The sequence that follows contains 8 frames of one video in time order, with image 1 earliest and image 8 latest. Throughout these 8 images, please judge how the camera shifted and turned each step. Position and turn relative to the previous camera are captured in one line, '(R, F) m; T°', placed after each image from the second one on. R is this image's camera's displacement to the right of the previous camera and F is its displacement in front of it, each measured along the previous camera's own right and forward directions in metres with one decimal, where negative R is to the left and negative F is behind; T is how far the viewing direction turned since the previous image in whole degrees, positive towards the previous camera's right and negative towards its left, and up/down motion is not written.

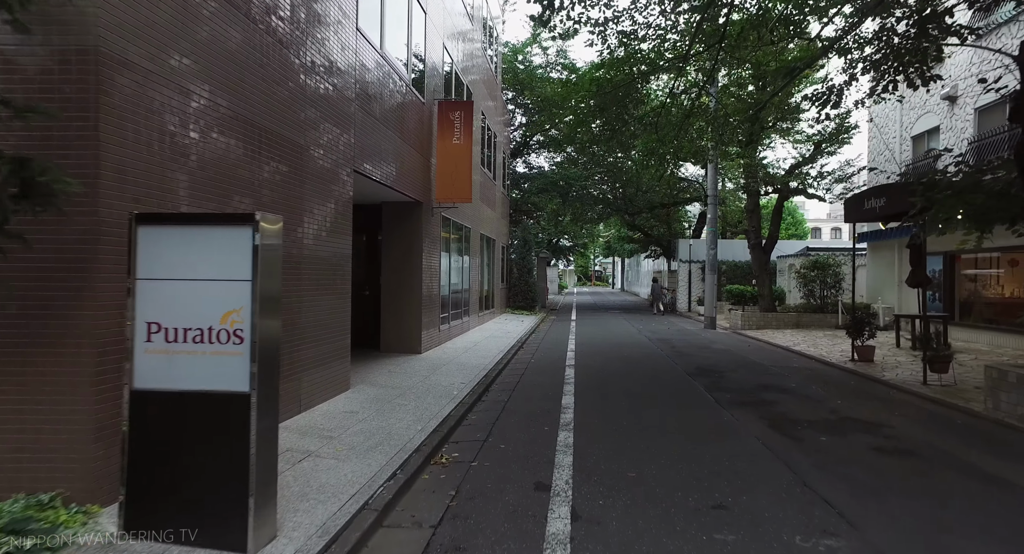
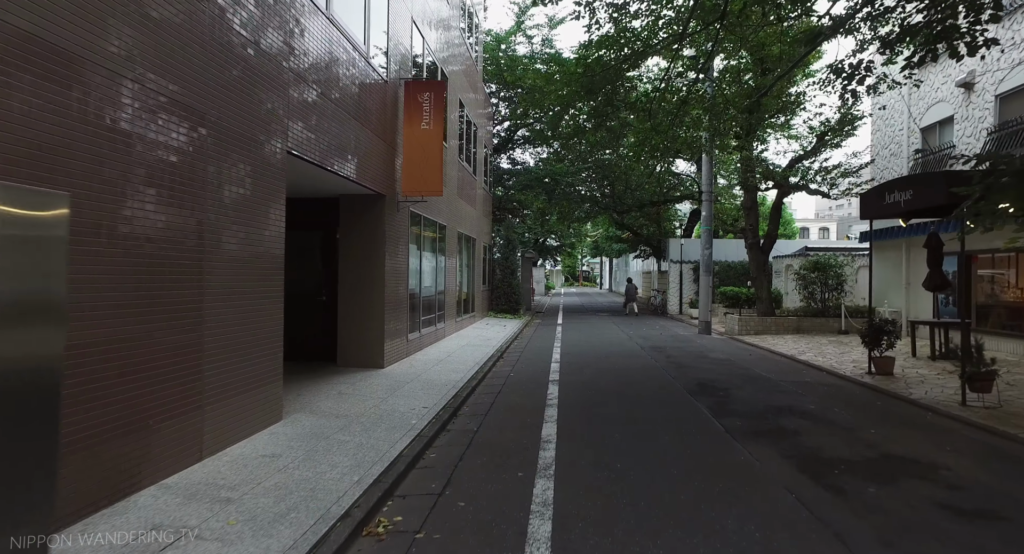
(+0.2, +1.3) m; +1°
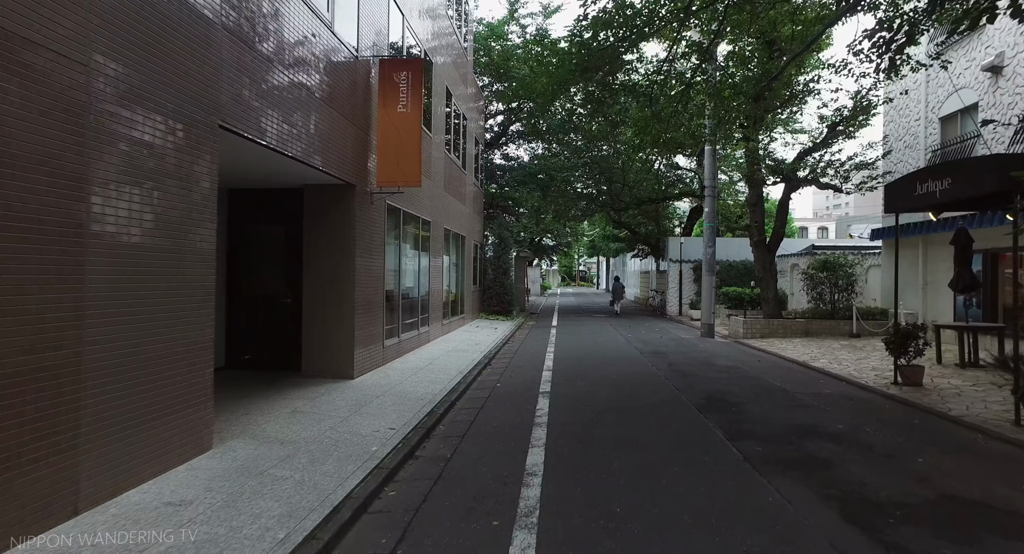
(+0.2, +1.0) m; 0°
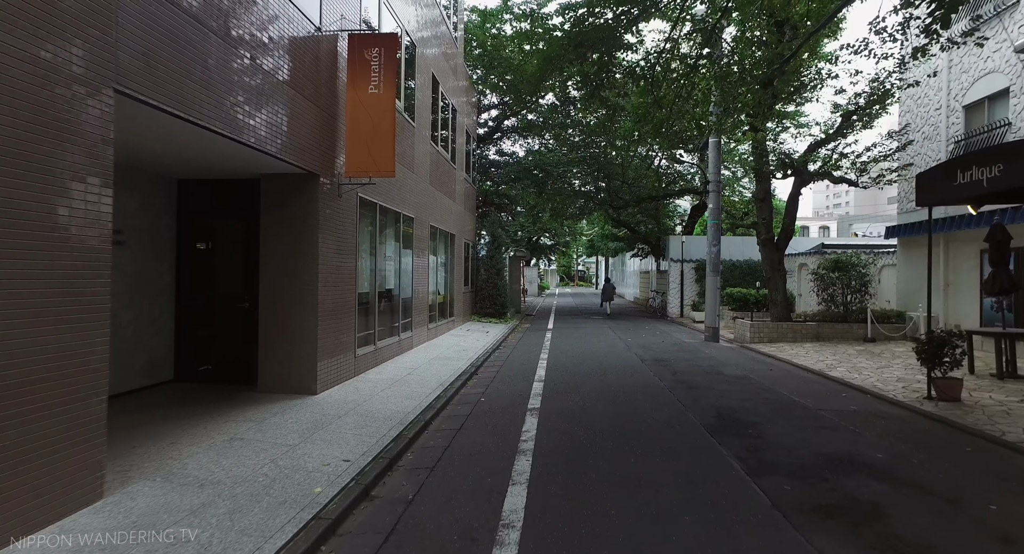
(+0.2, +1.0) m; 0°
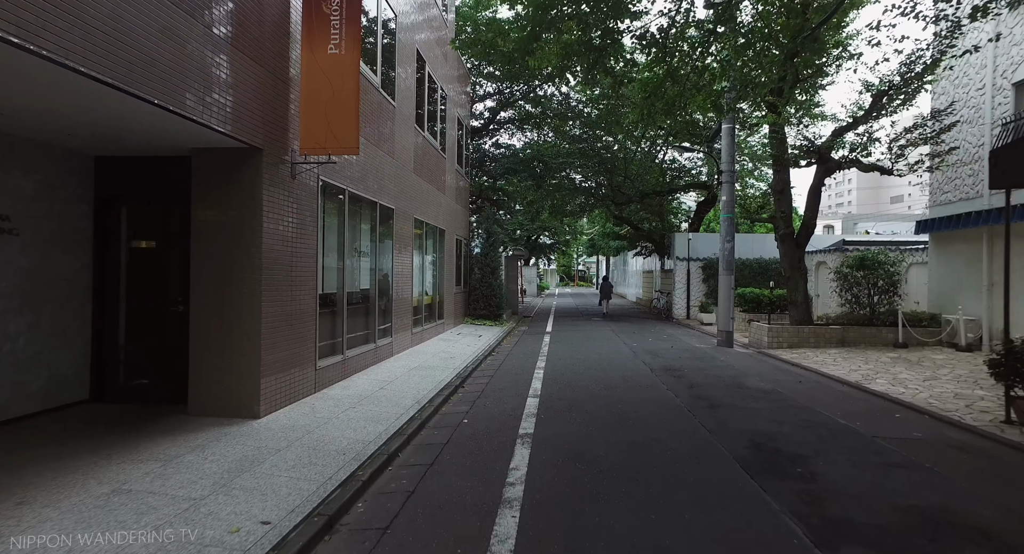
(+0.1, +1.4) m; 0°
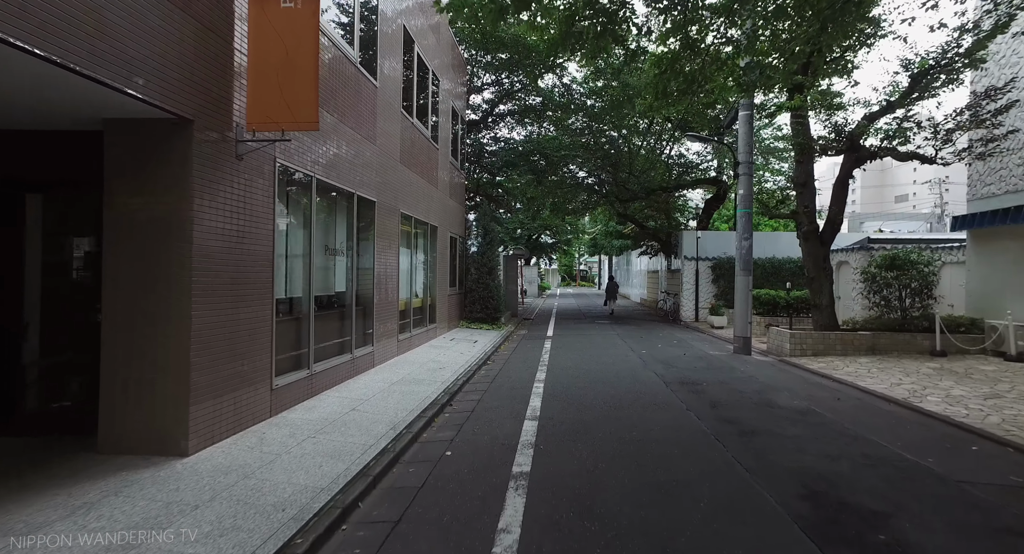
(+0.1, +1.2) m; 0°
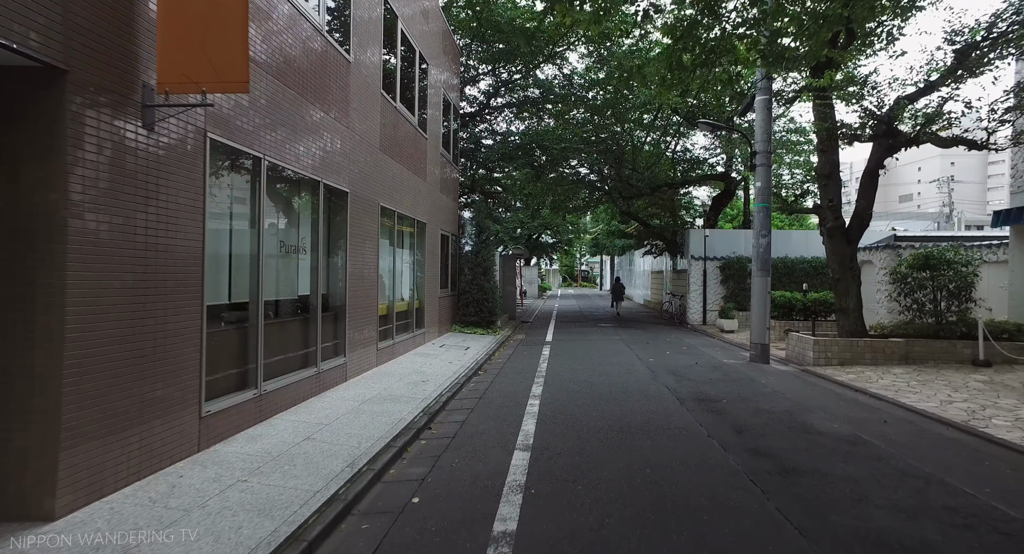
(+0.2, +1.2) m; 0°
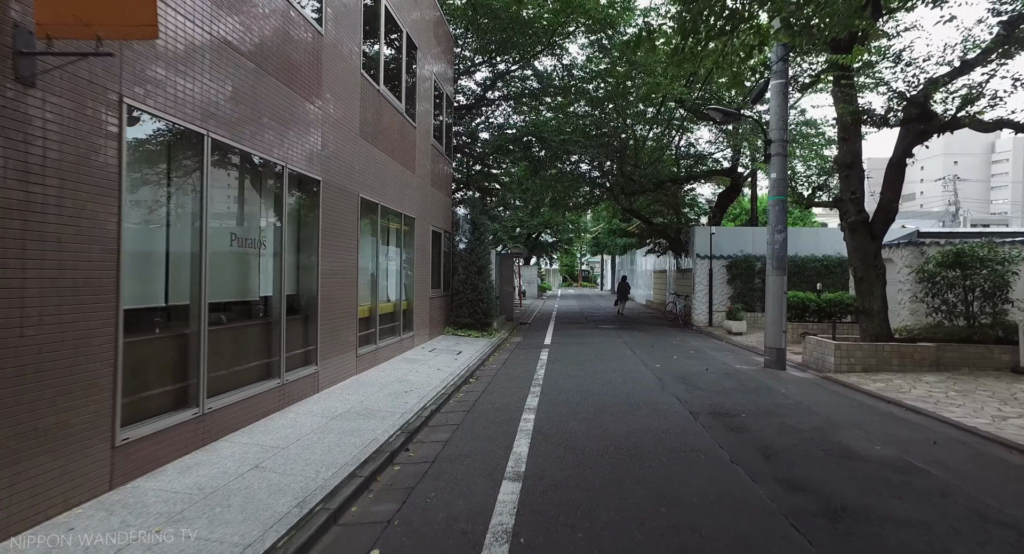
(+0.1, +1.0) m; 0°
